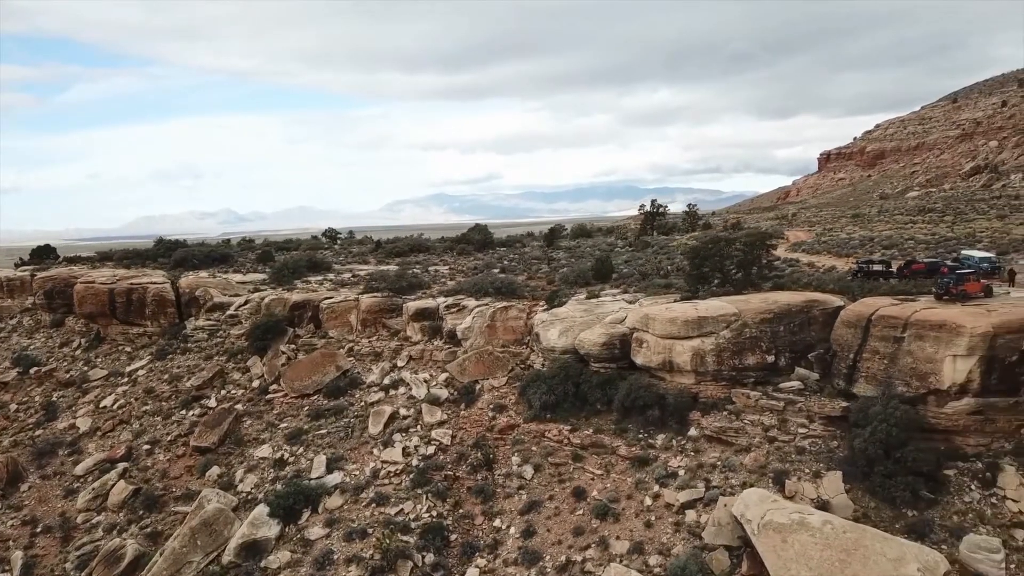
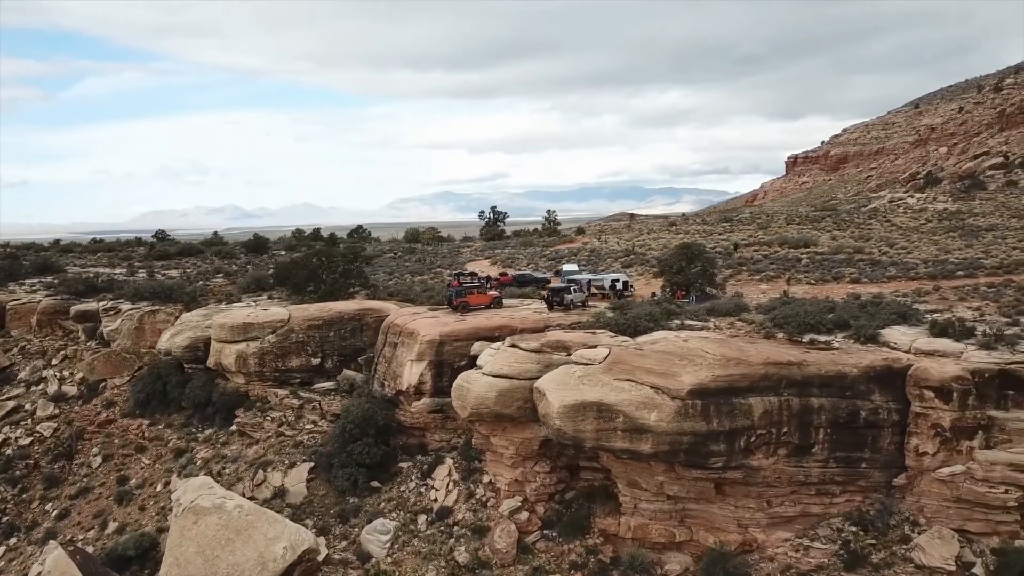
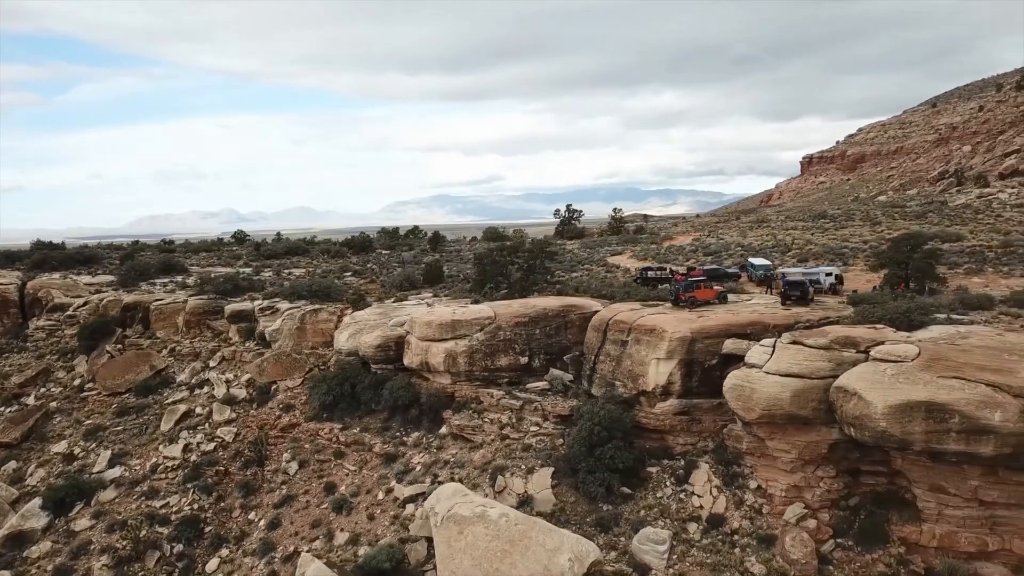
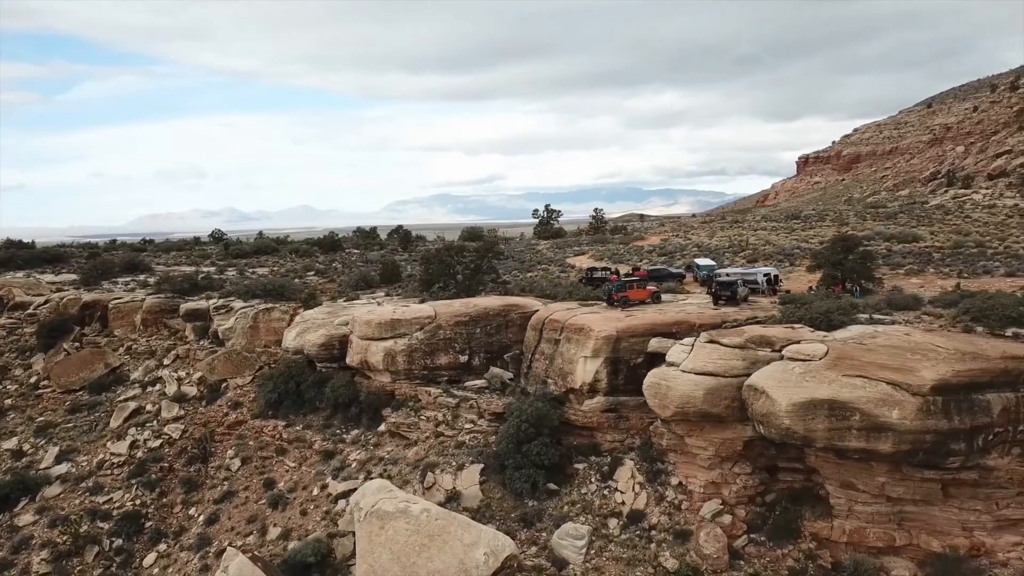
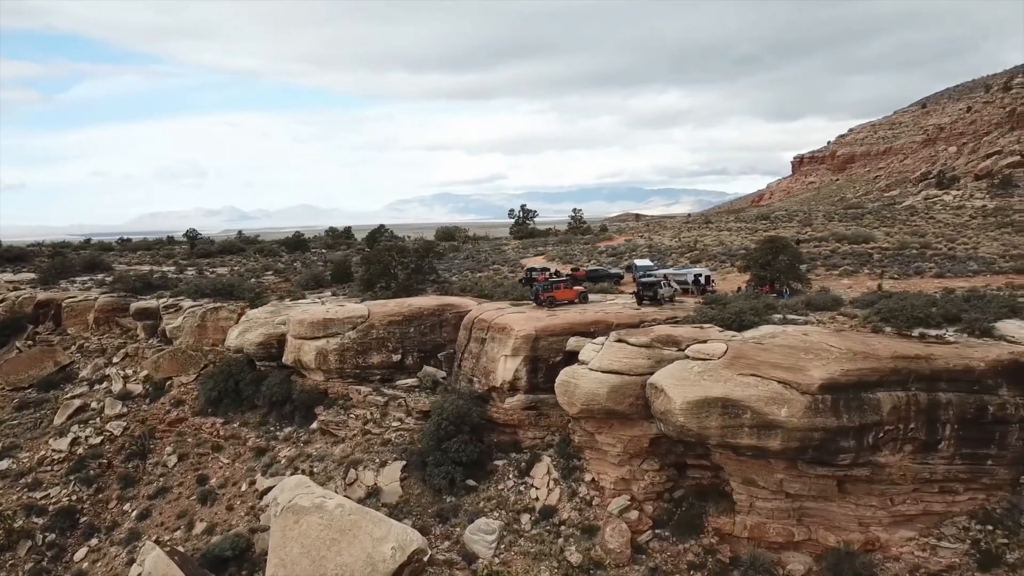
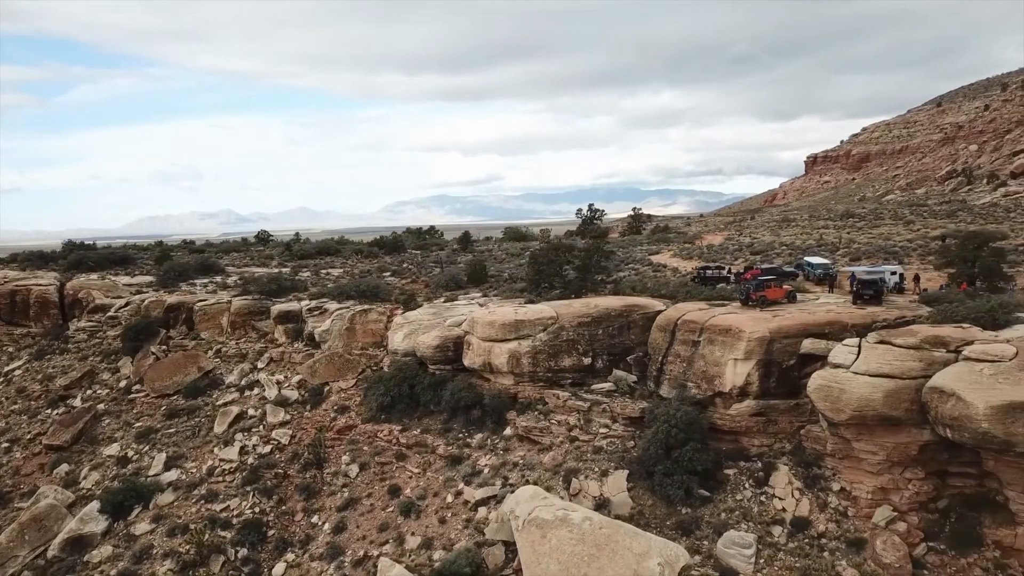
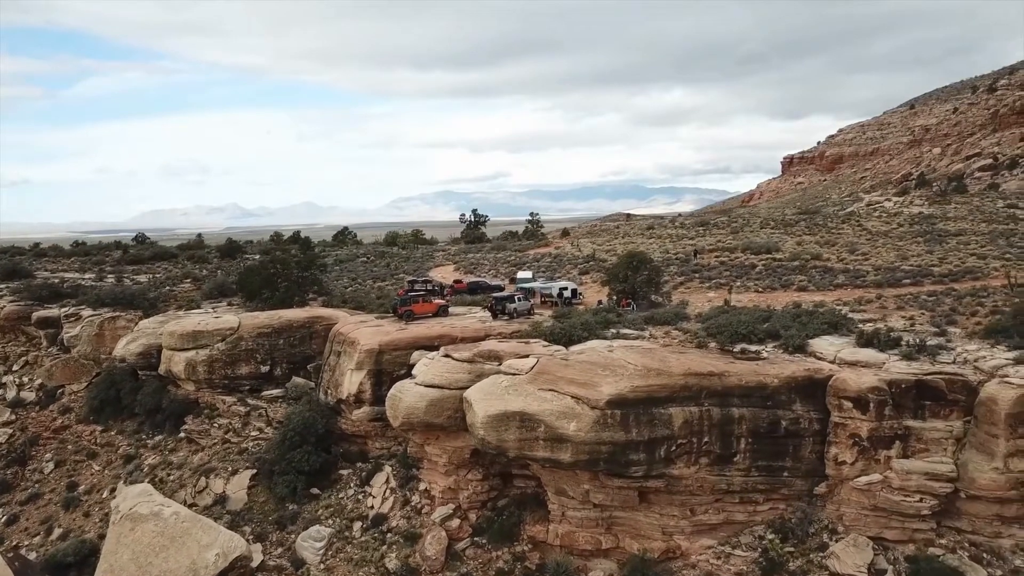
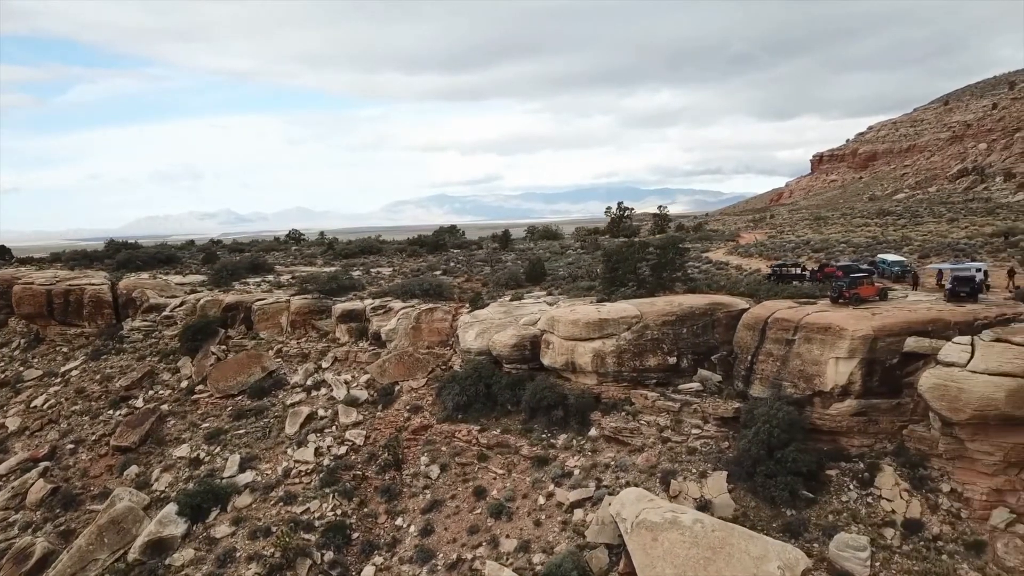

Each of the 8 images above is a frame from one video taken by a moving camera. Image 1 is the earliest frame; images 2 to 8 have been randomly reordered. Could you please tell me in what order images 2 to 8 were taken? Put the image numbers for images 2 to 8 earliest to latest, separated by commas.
8, 6, 3, 4, 5, 2, 7
